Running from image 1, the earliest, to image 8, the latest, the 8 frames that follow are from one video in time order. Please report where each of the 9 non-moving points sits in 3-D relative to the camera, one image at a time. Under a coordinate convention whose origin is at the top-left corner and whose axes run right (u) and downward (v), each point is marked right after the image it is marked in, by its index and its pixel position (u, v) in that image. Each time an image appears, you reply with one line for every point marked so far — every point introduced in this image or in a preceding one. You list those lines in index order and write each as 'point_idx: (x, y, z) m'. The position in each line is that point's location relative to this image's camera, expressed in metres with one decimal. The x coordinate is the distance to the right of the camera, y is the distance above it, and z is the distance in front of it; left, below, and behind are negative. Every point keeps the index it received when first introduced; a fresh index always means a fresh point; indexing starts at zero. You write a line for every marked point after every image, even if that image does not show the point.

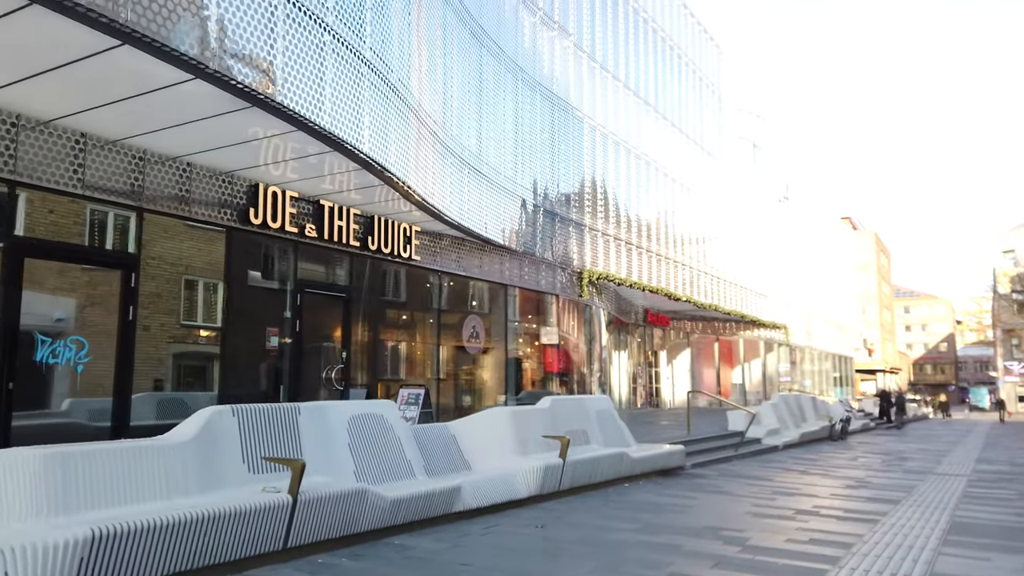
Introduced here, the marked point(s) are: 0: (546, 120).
0: (+0.9, +4.4, +19.6) m
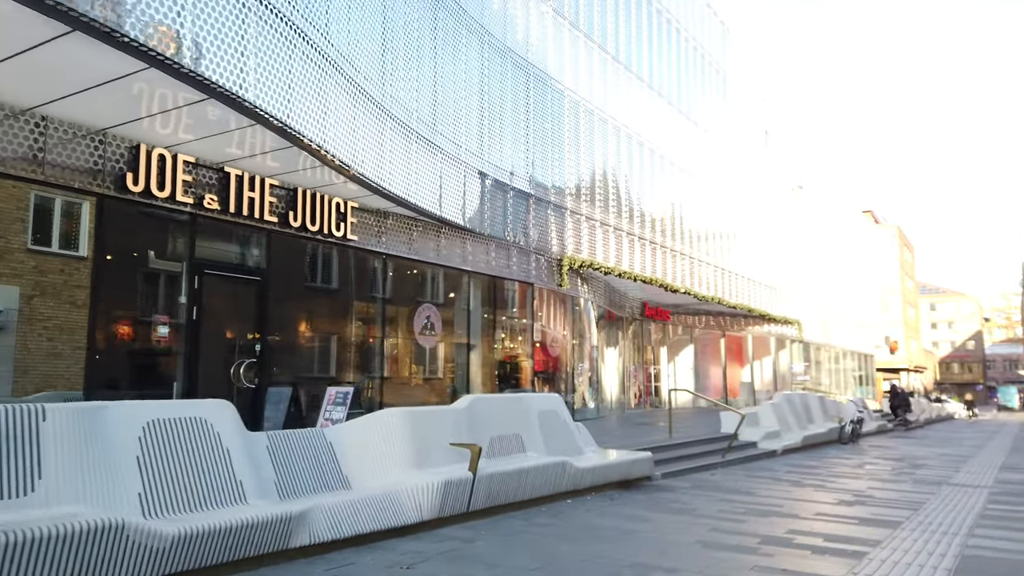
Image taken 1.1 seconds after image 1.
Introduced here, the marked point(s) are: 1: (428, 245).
0: (+0.2, +4.7, +17.9) m
1: (-1.7, +0.9, +14.9) m
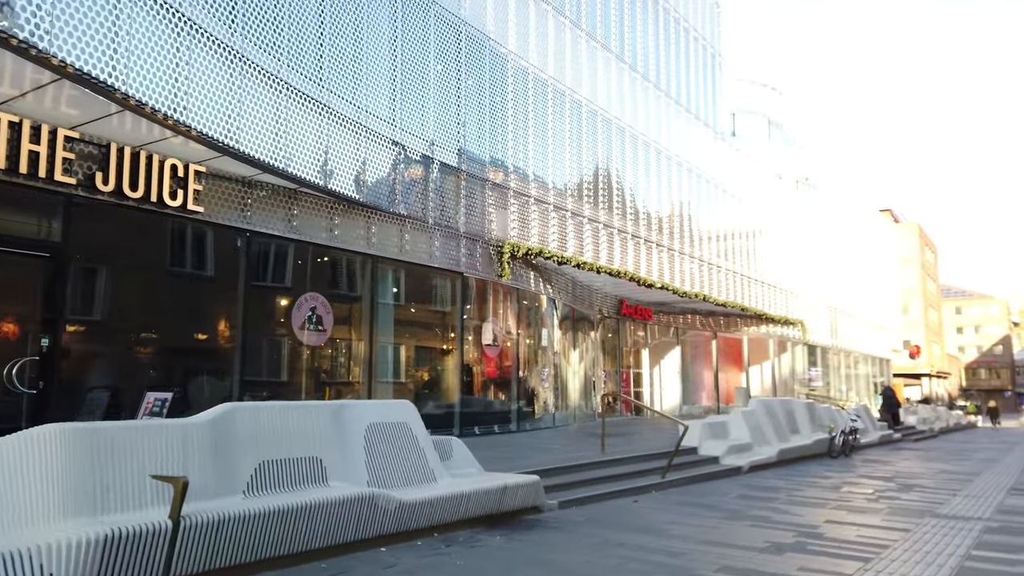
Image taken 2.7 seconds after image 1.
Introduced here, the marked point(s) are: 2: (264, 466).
0: (-1.4, +4.9, +15.6) m
1: (-3.2, +1.1, +12.6) m
2: (-2.0, -1.4, +6.0) m
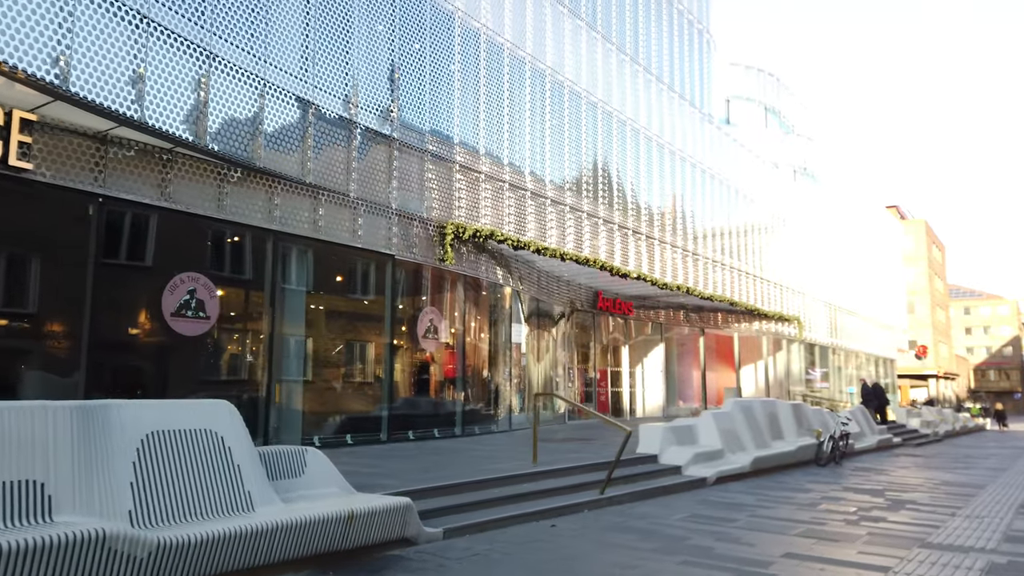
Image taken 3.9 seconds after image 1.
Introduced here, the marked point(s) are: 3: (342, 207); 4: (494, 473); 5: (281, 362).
0: (-2.5, +5.2, +13.7) m
1: (-4.4, +1.4, +10.7) m
2: (-3.2, -1.1, +4.1) m
3: (-2.9, +1.4, +12.9) m
4: (-0.2, -2.4, +9.6) m
5: (-3.8, -1.2, +12.1) m
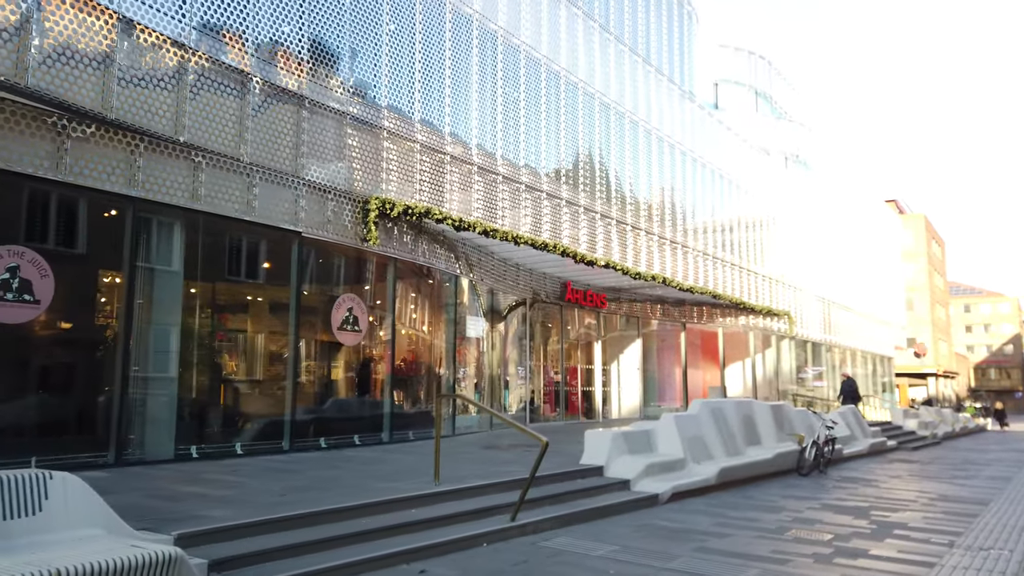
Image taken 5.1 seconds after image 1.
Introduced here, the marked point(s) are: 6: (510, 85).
0: (-3.6, +5.4, +11.8) m
1: (-5.6, +1.6, +8.8) m
2: (-4.3, -0.9, +2.2) m
3: (-4.1, +1.7, +11.0) m
4: (-1.4, -2.1, +7.7) m
5: (-4.9, -1.0, +10.2) m
6: (0.0, +4.9, +18.2) m
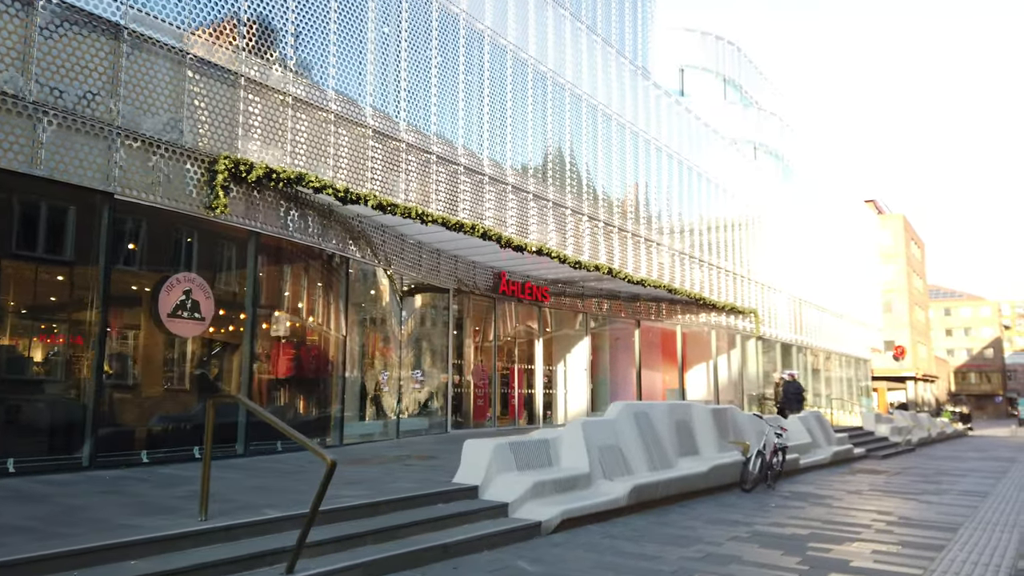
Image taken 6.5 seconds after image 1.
0: (-5.3, +5.8, +9.5) m
1: (-7.2, +2.0, +6.5) m
2: (-5.9, -0.5, -0.1) m
3: (-5.8, +2.0, +8.7) m
4: (-3.0, -1.8, +5.4) m
5: (-6.6, -0.6, +7.9) m
6: (-1.9, +5.2, +16.0) m
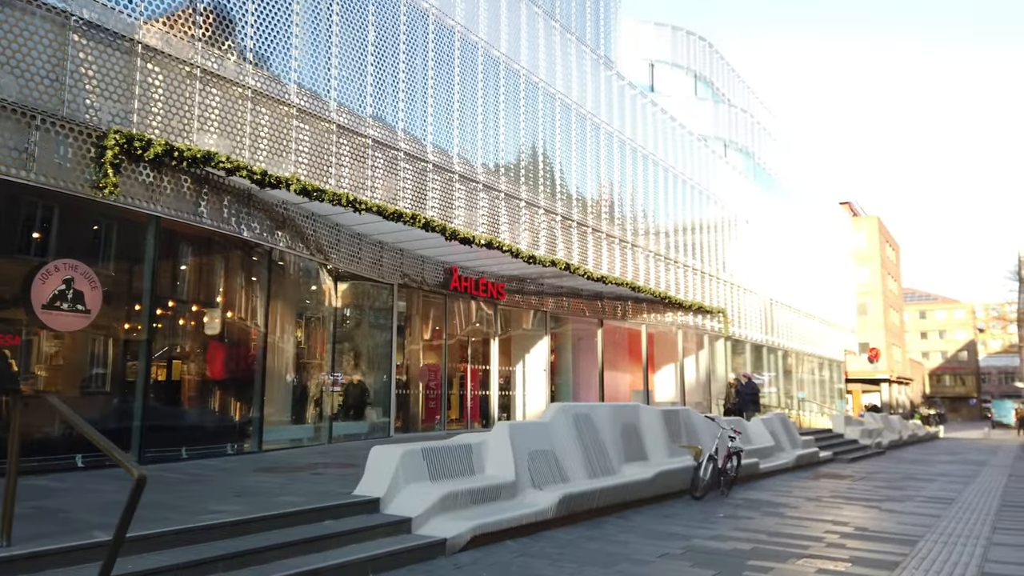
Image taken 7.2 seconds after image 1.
0: (-6.3, +5.9, +8.4) m
1: (-8.1, +2.1, +5.3) m
2: (-6.6, -0.3, -1.3) m
3: (-6.7, +2.1, +7.5) m
4: (-3.9, -1.6, +4.3) m
5: (-7.6, -0.5, +6.7) m
6: (-3.0, +5.3, +15.0) m
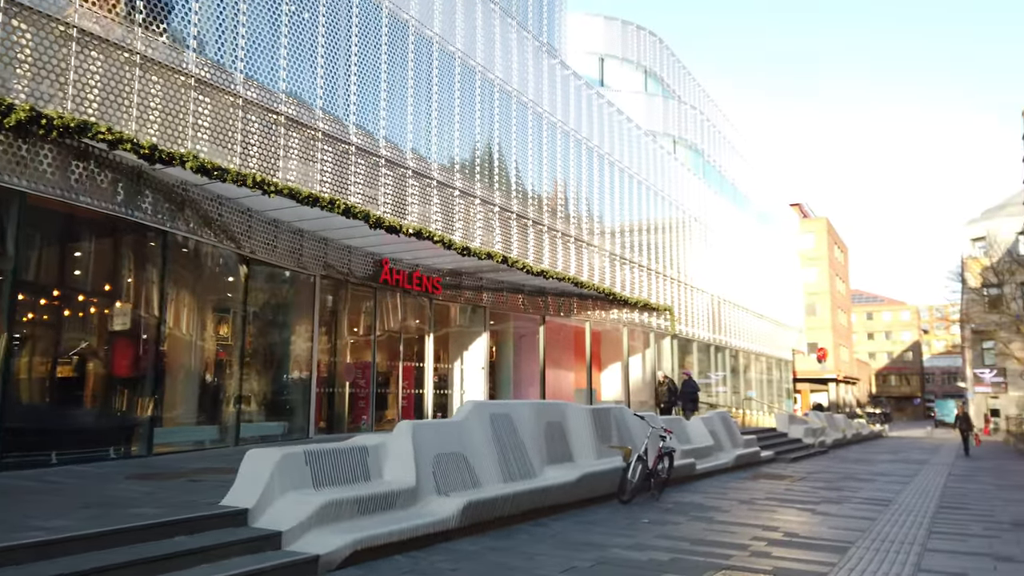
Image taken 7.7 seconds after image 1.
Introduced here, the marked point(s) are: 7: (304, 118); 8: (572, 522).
0: (-7.3, +6.1, +7.2) m
1: (-8.9, +2.4, +4.0) m
2: (-7.1, -0.1, -2.5) m
3: (-7.7, +2.3, +6.3) m
4: (-4.7, -1.4, +3.3) m
5: (-8.5, -0.3, +5.4) m
6: (-4.3, +5.5, +13.9) m
7: (-3.9, +3.2, +14.5) m
8: (+0.8, -2.9, +9.3) m
